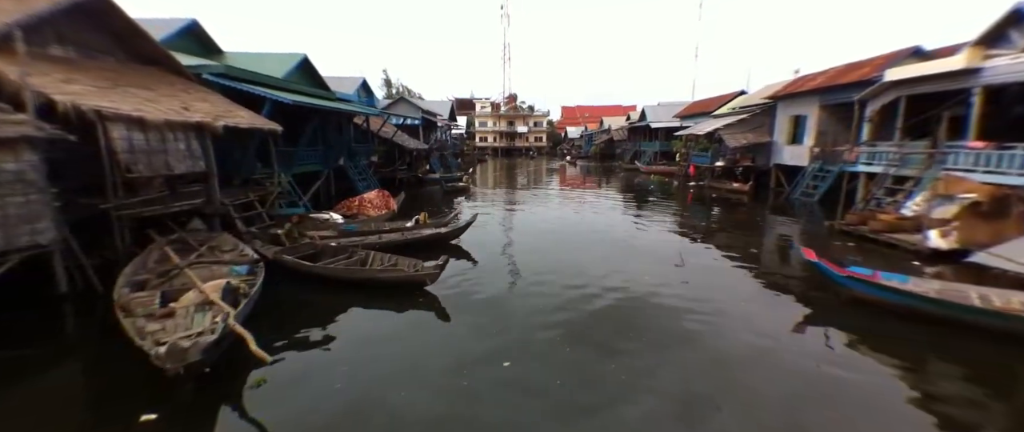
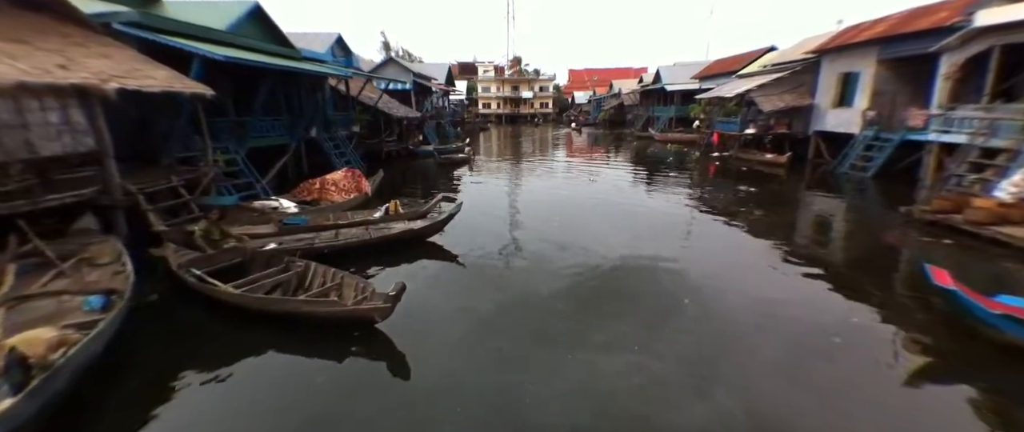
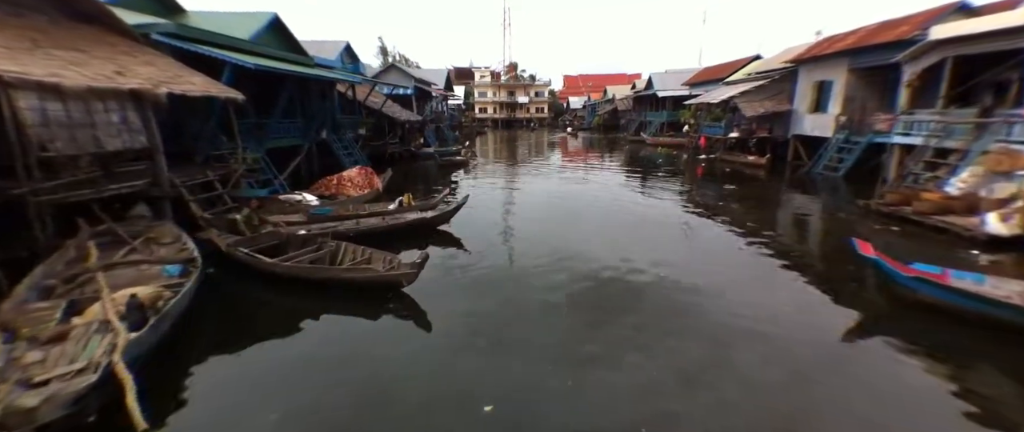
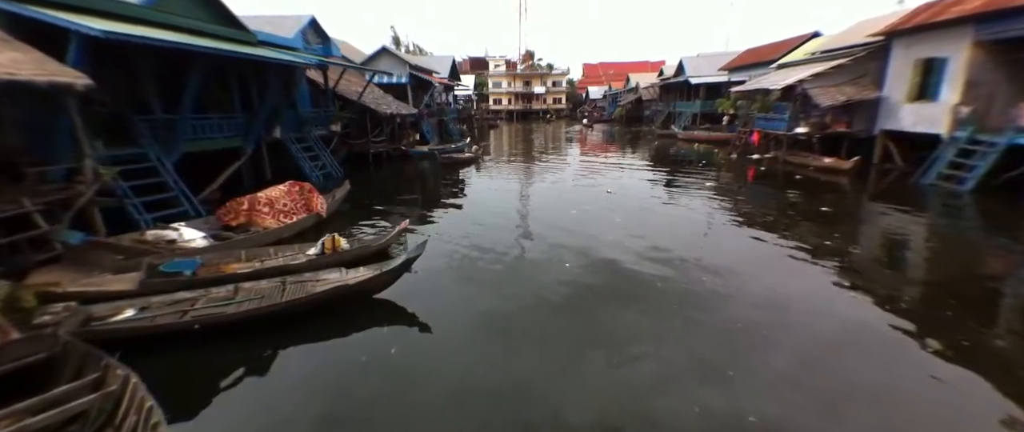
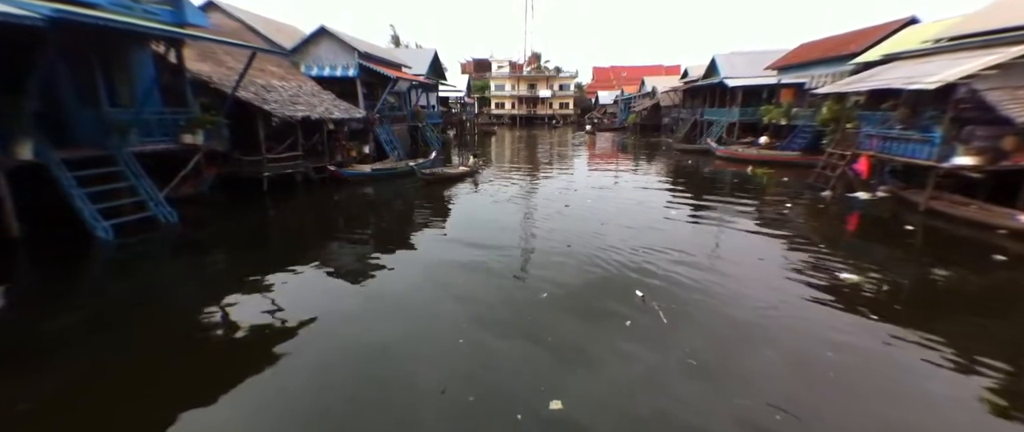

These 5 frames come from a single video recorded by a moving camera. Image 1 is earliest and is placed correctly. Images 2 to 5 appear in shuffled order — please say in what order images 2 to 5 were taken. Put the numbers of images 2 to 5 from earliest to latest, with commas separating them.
3, 2, 4, 5
